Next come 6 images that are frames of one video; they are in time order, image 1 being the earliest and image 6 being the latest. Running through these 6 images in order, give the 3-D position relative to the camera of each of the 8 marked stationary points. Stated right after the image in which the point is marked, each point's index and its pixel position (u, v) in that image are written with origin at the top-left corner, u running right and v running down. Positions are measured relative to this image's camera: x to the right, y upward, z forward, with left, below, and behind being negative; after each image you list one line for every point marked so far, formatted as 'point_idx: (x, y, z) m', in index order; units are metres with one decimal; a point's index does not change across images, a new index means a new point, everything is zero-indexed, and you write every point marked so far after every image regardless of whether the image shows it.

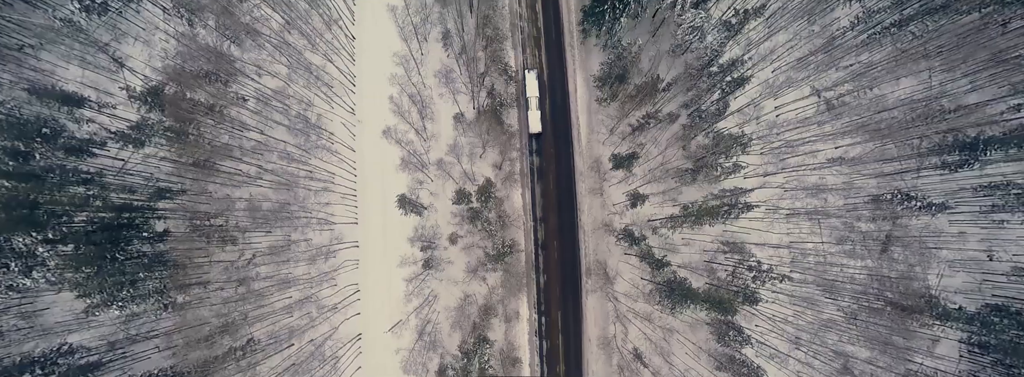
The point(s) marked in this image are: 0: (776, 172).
0: (+15.4, +1.3, +16.9) m
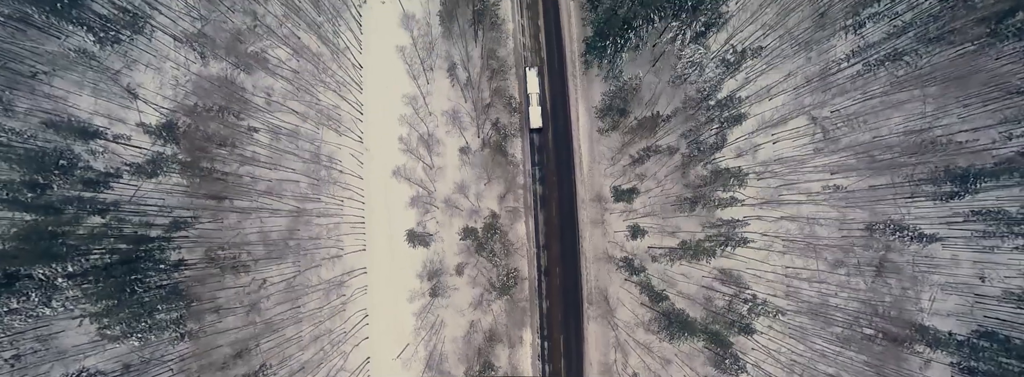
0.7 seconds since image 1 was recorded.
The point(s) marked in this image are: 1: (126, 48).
0: (+15.6, -0.5, +17.4) m
1: (-25.4, +9.5, +19.0) m
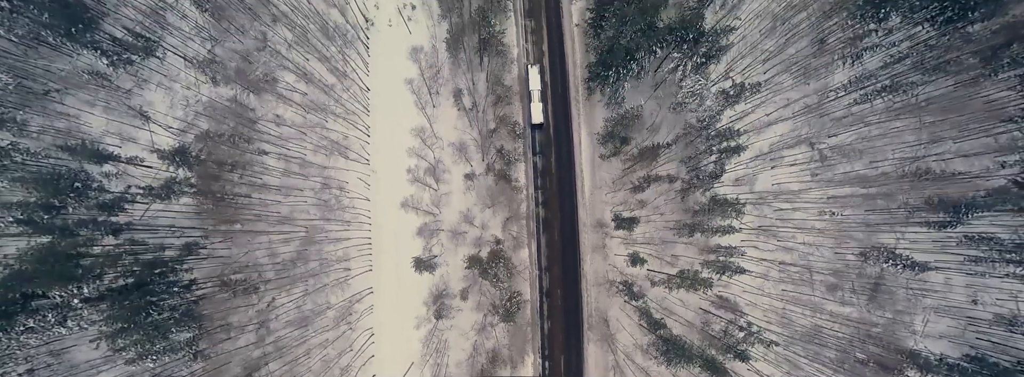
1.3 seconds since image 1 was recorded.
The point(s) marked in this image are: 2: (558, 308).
0: (+15.8, -2.1, +17.8) m
1: (-25.1, +8.2, +19.3) m
2: (+2.9, -7.3, +17.9) m
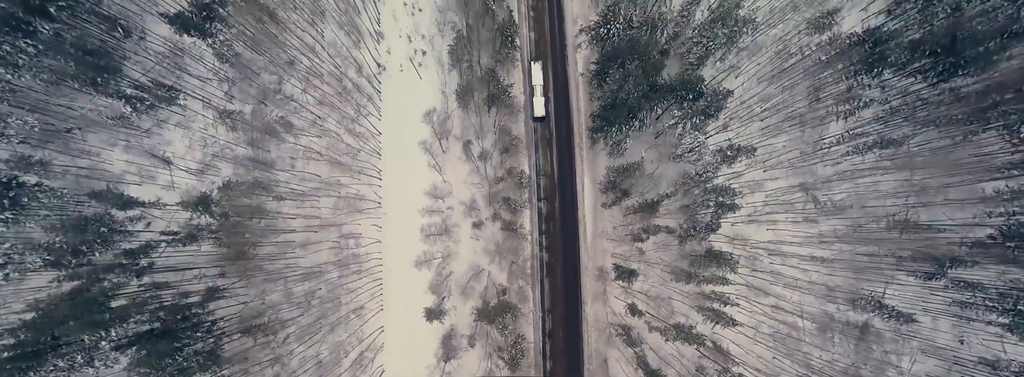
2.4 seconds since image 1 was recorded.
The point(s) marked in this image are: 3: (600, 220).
0: (+16.1, -5.4, +18.7) m
1: (-24.6, +5.5, +20.1) m
2: (+3.1, -10.4, +18.8) m
3: (+5.9, -2.1, +19.3) m
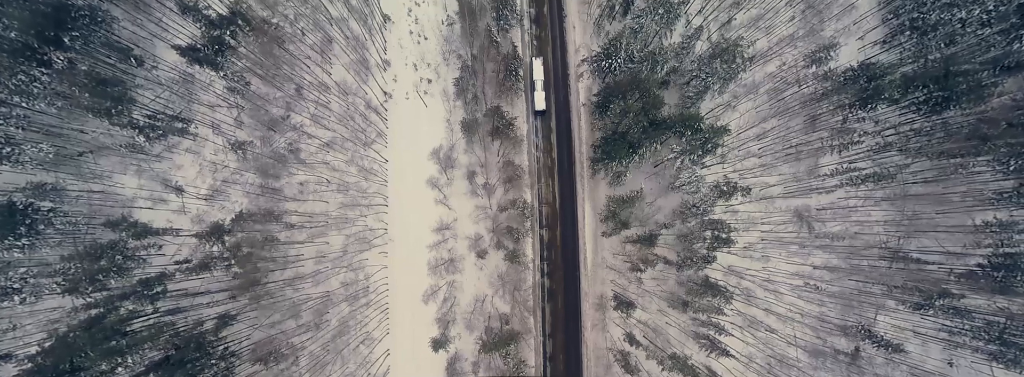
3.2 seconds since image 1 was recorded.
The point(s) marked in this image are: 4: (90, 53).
0: (+16.3, -7.5, +19.3) m
1: (-24.4, +3.7, +20.6) m
2: (+3.2, -12.4, +19.4) m
3: (+6.0, -4.1, +19.9) m
4: (-28.1, +9.1, +19.3) m
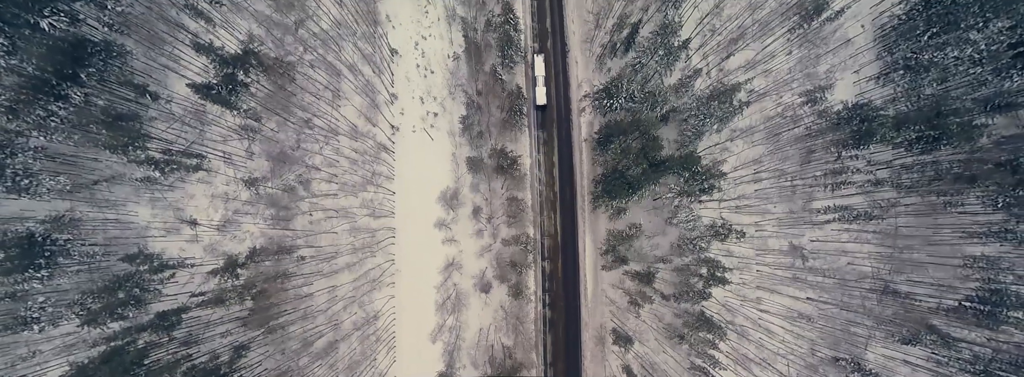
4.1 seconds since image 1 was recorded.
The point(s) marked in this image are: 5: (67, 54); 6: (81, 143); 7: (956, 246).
0: (+16.4, -10.0, +20.0) m
1: (-24.2, +1.4, +21.2) m
2: (+3.4, -14.9, +20.2) m
3: (+6.3, -6.6, +20.6) m
4: (-27.8, +6.9, +19.9) m
5: (-28.8, +8.6, +18.8) m
6: (-29.2, +2.4, +19.8) m
7: (+29.9, -4.6, +19.8) m
